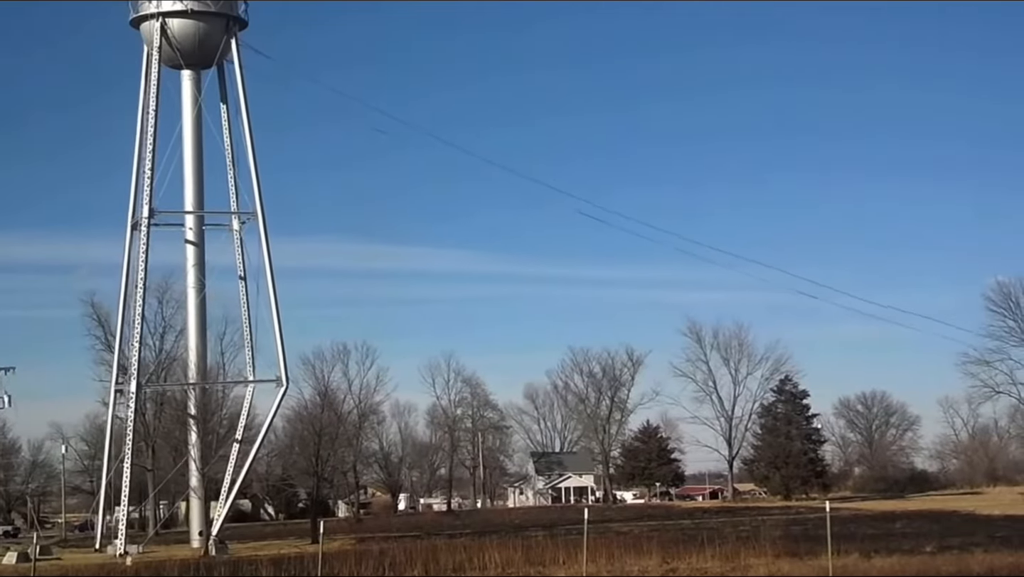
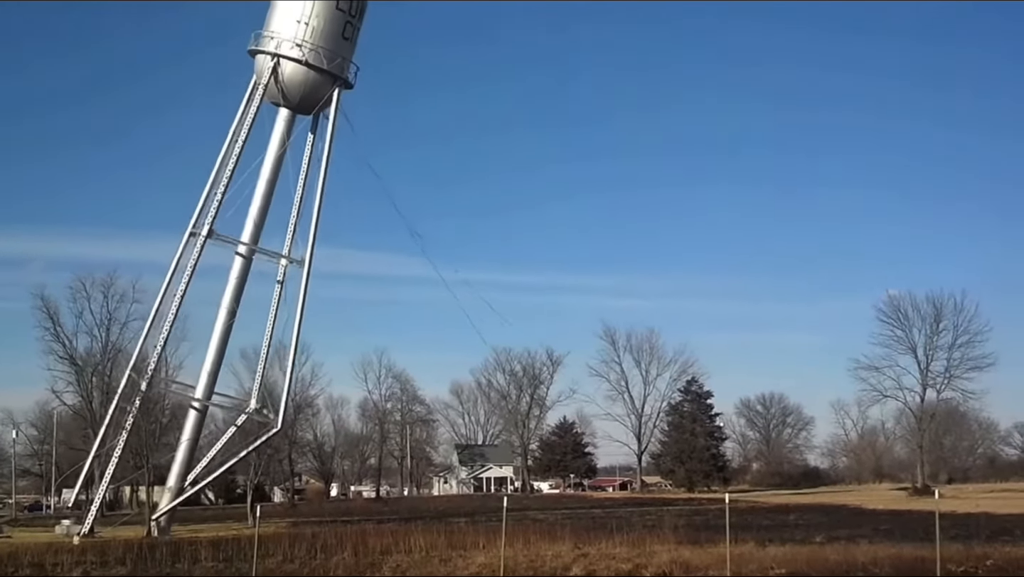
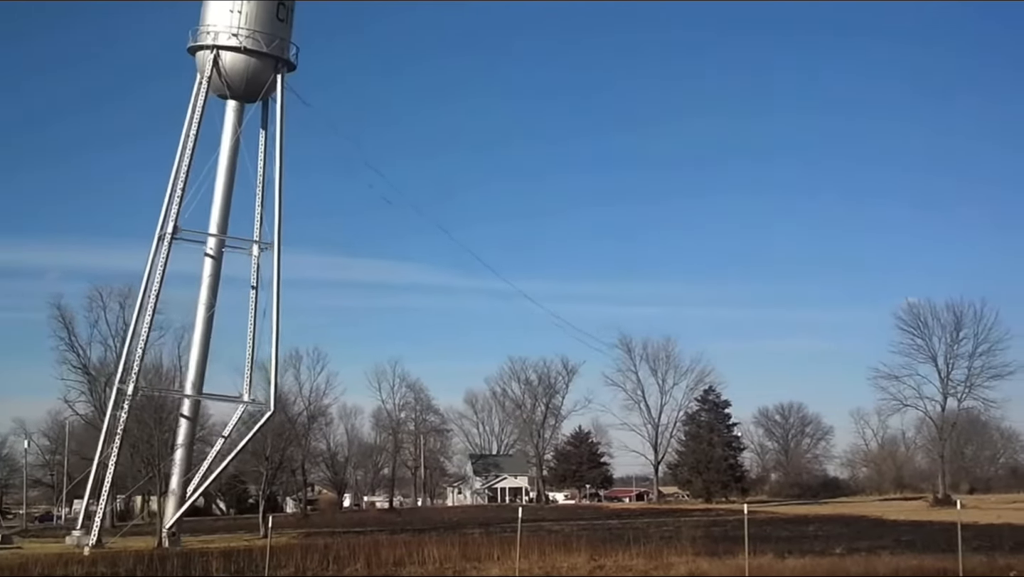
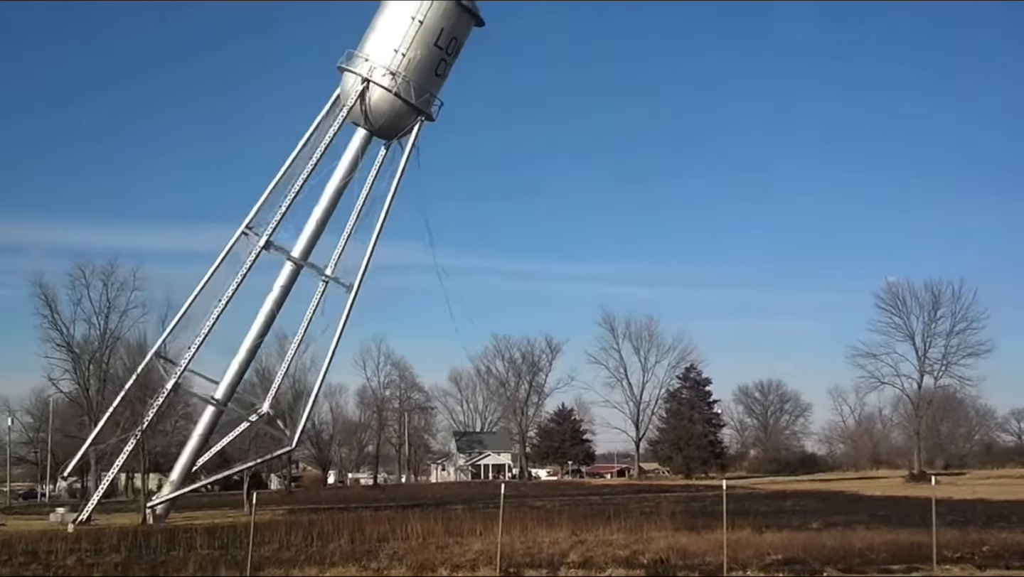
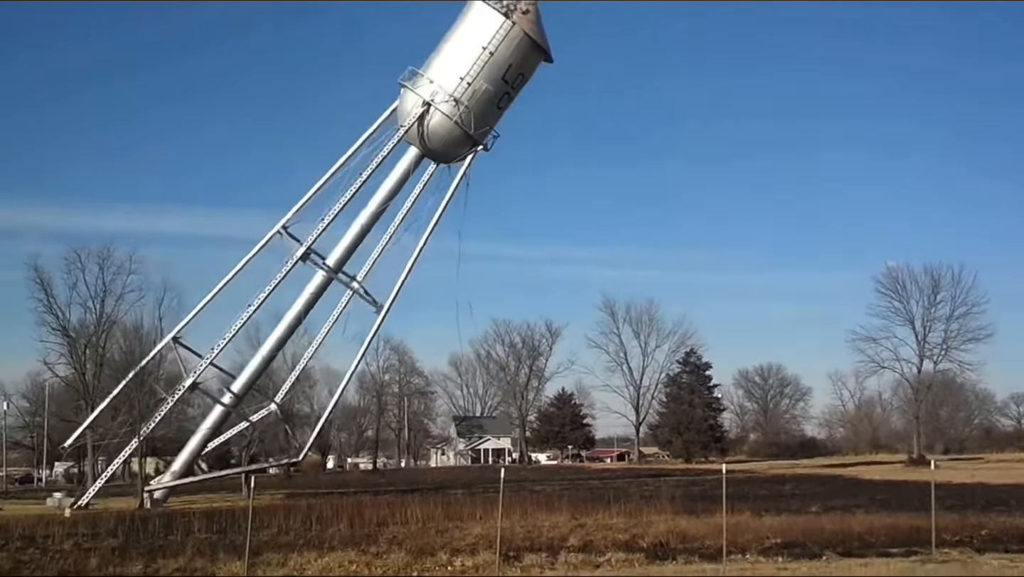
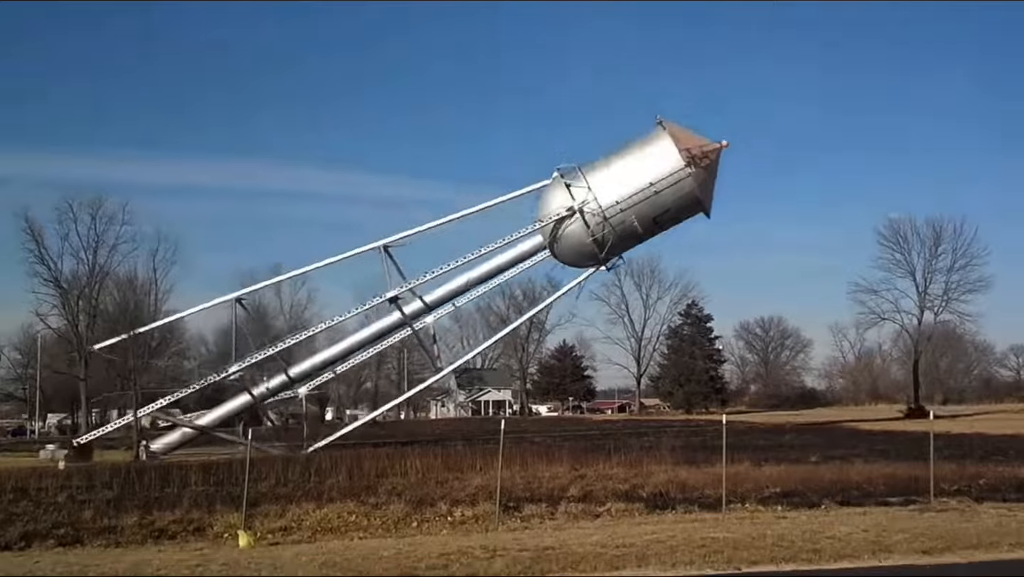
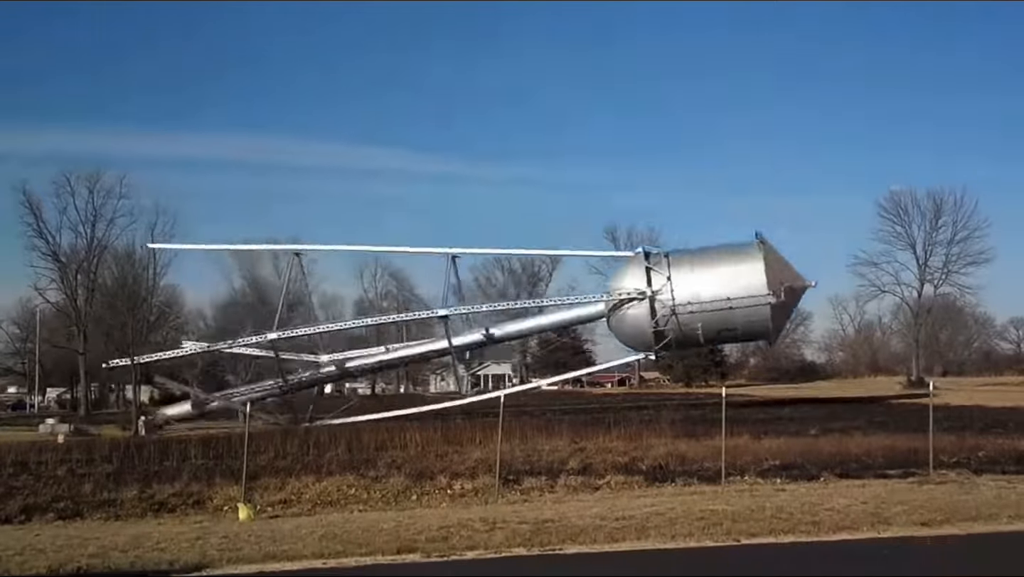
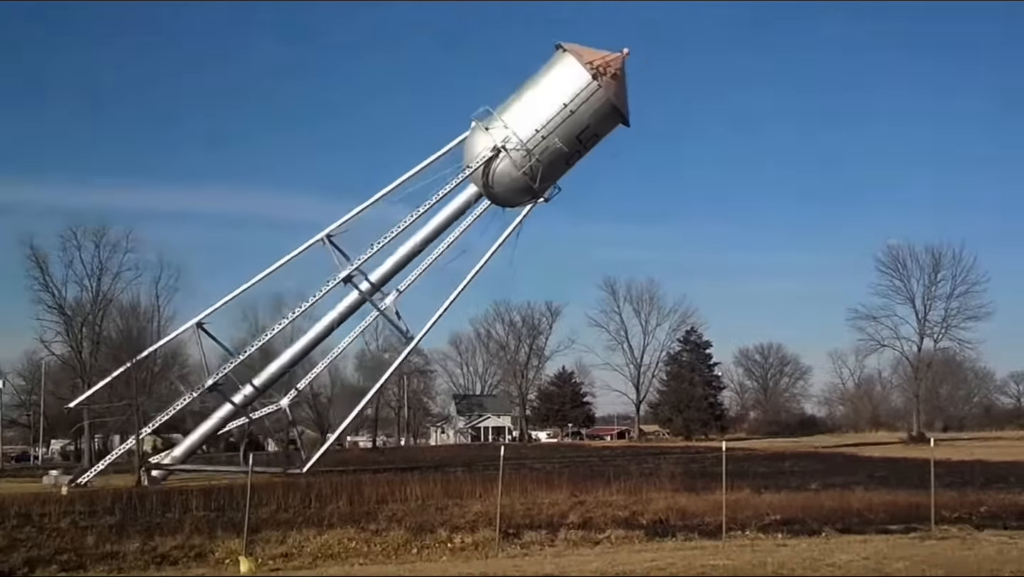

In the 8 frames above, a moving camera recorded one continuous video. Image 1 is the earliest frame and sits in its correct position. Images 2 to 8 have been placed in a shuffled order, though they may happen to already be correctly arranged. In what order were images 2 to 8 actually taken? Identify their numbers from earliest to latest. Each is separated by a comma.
3, 2, 4, 5, 8, 6, 7
